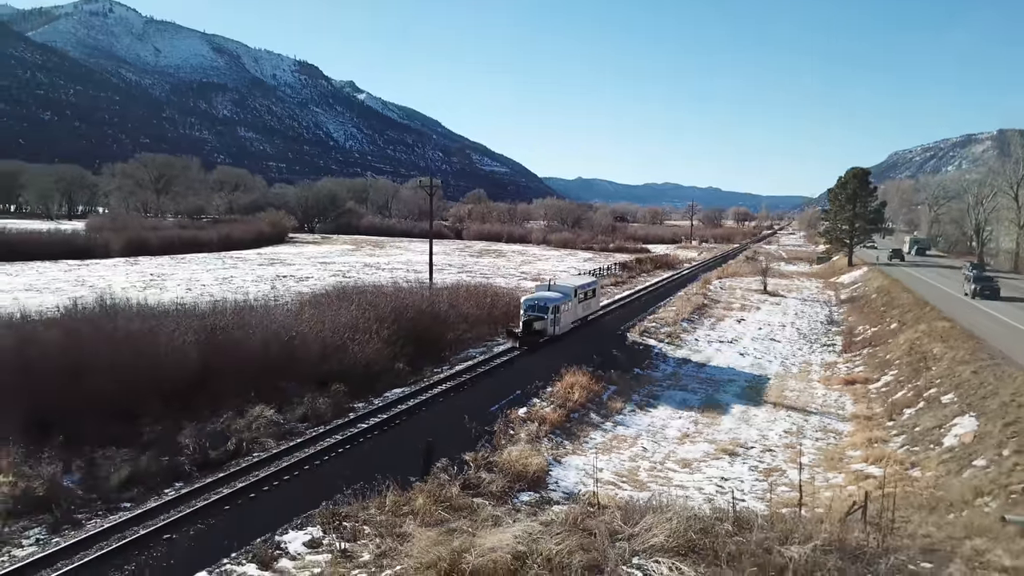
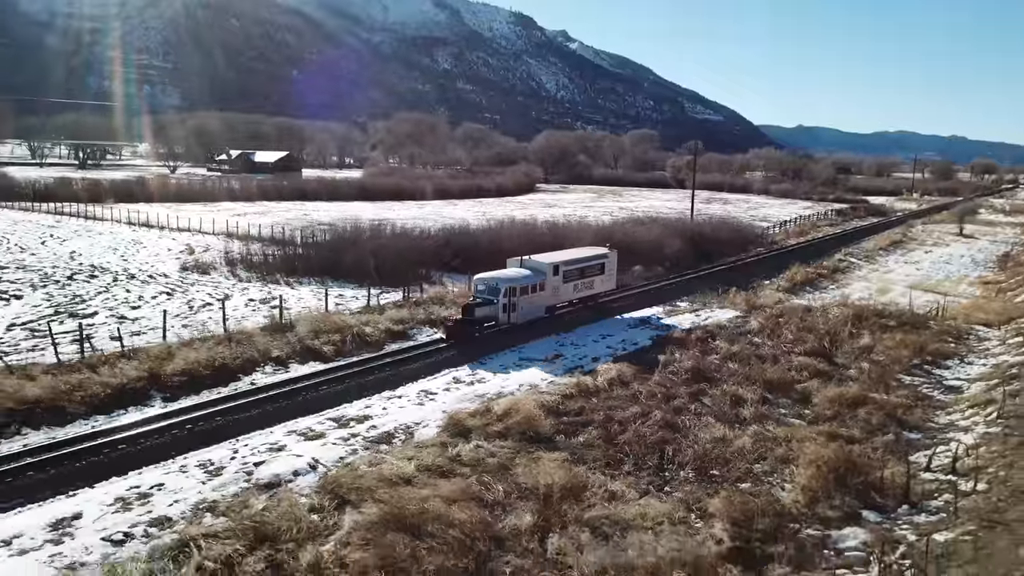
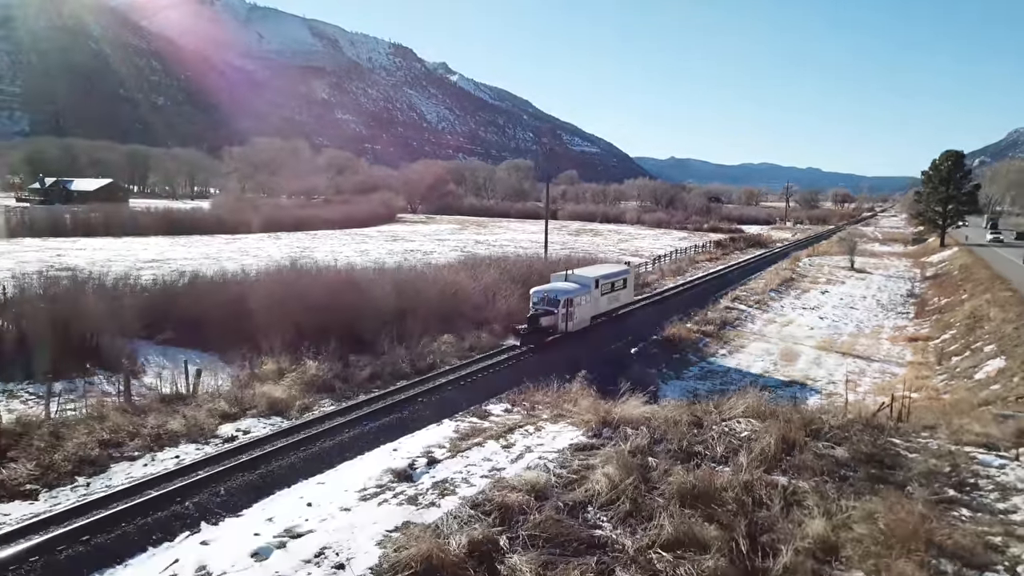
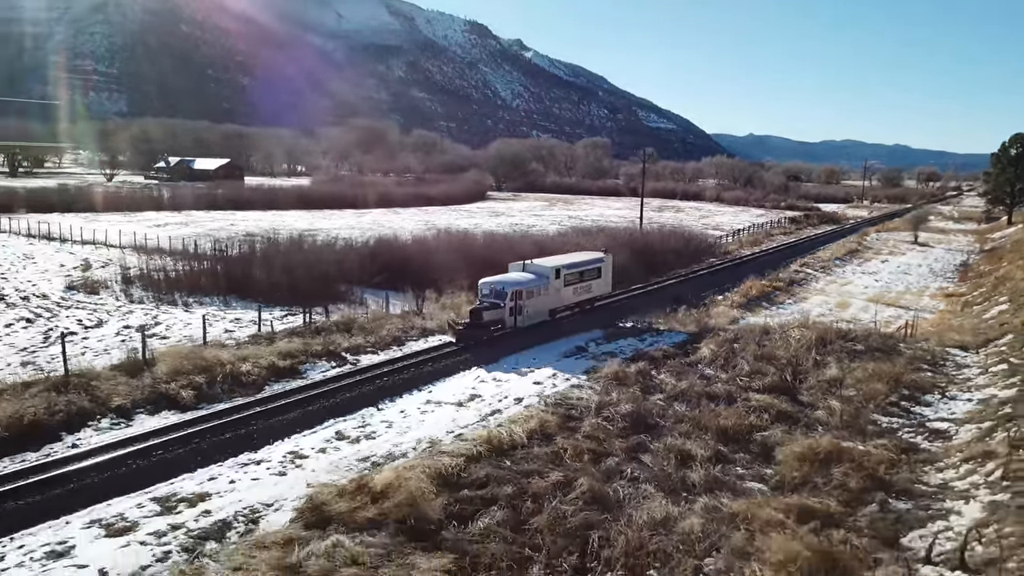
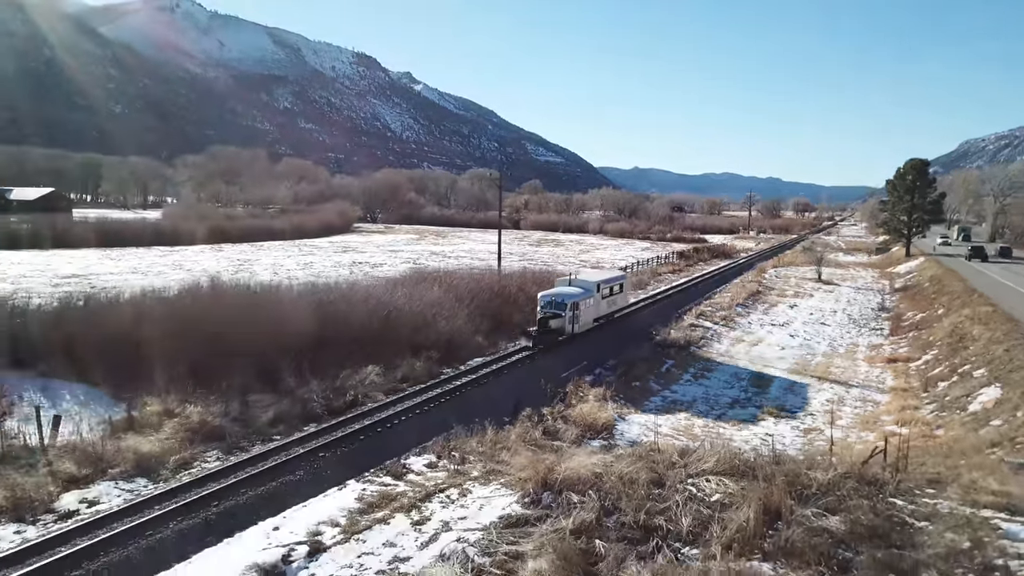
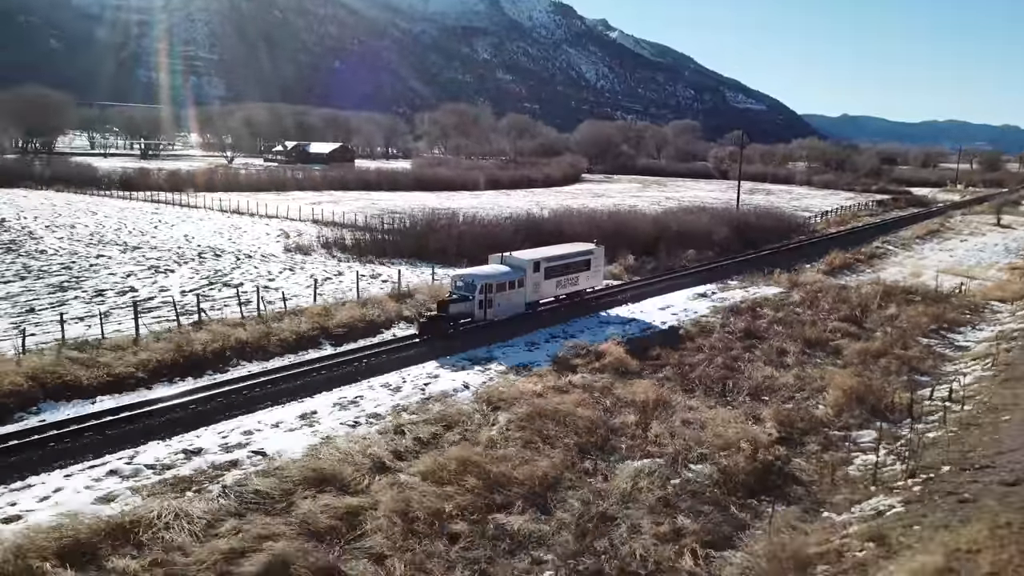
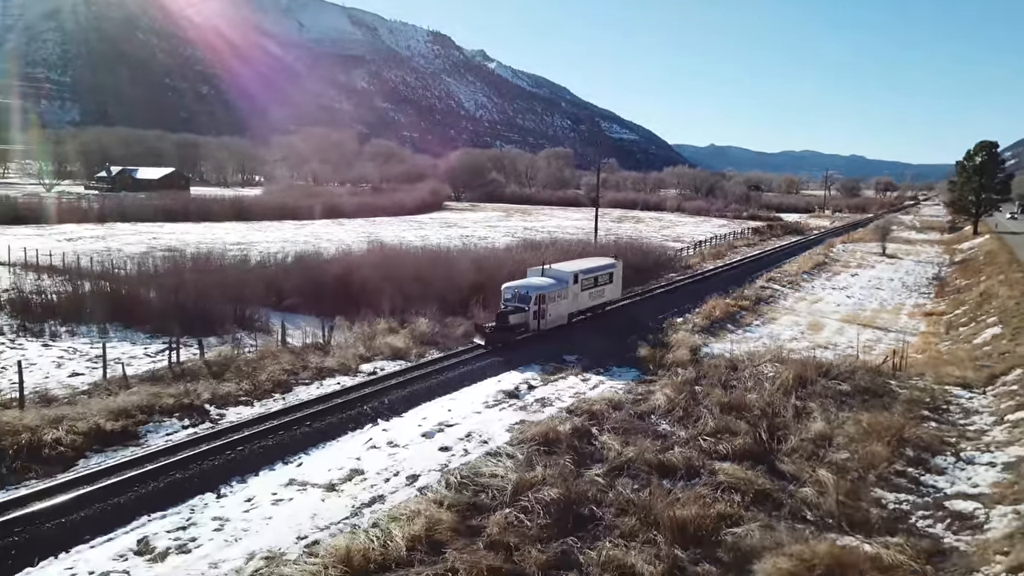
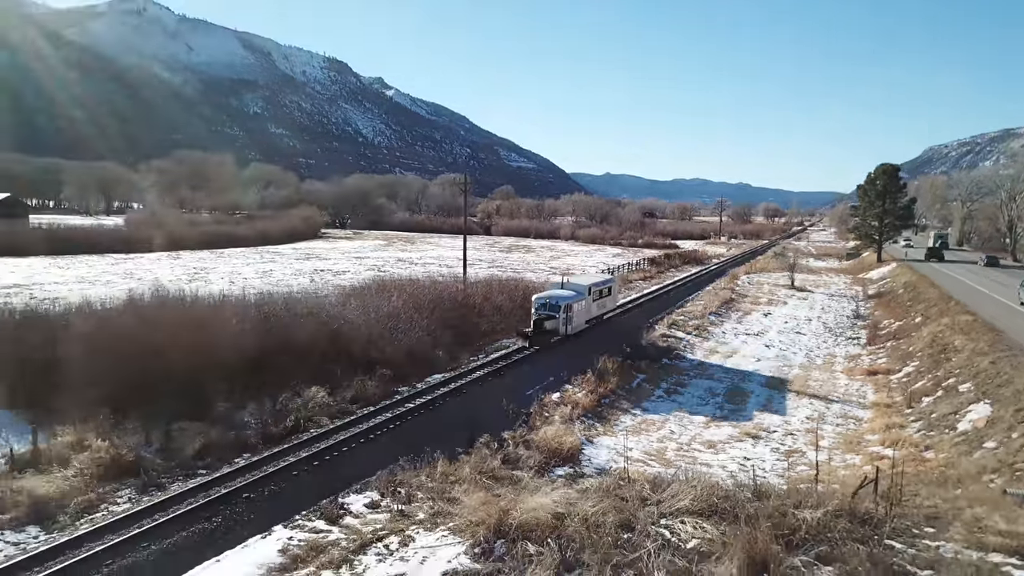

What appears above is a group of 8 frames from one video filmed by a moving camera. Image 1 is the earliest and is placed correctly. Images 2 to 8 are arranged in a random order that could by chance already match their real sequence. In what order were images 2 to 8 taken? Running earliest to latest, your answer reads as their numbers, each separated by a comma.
8, 5, 3, 7, 4, 2, 6
